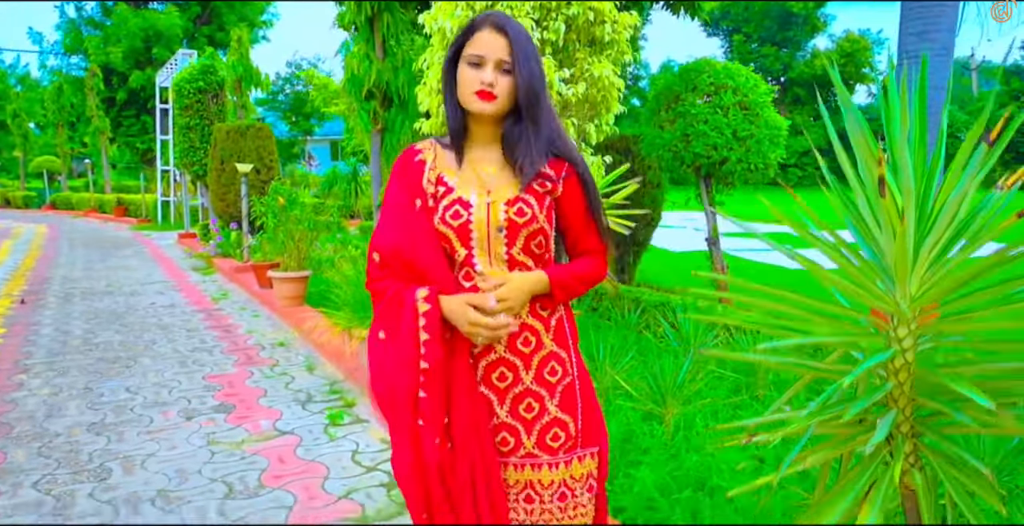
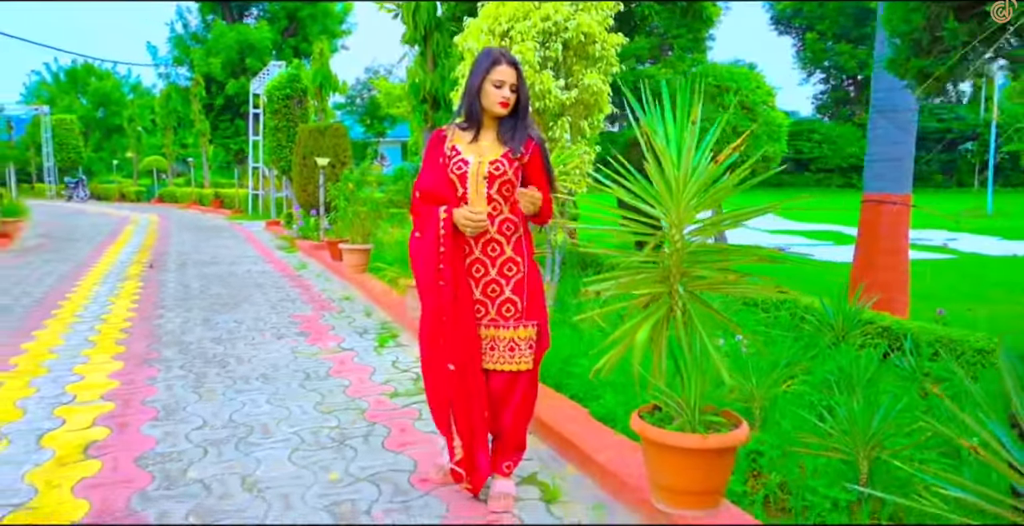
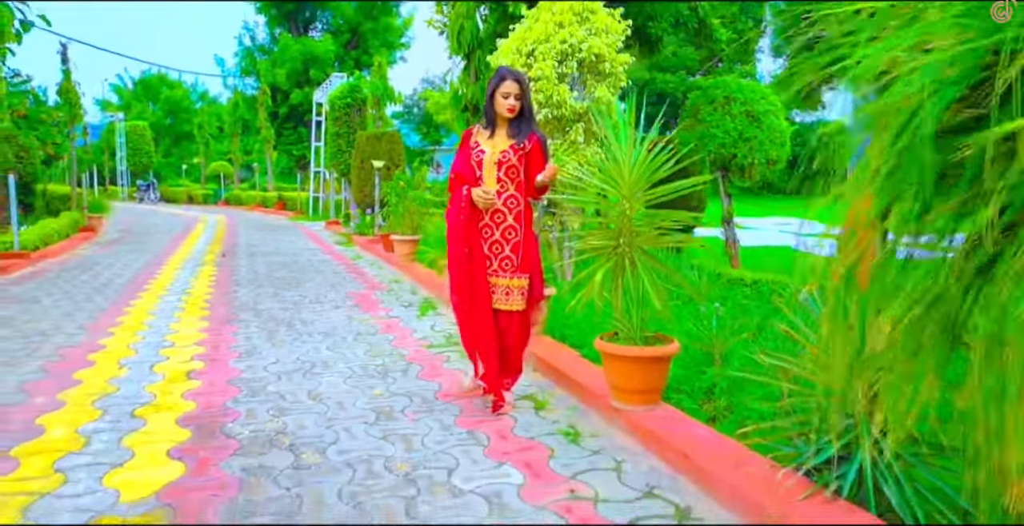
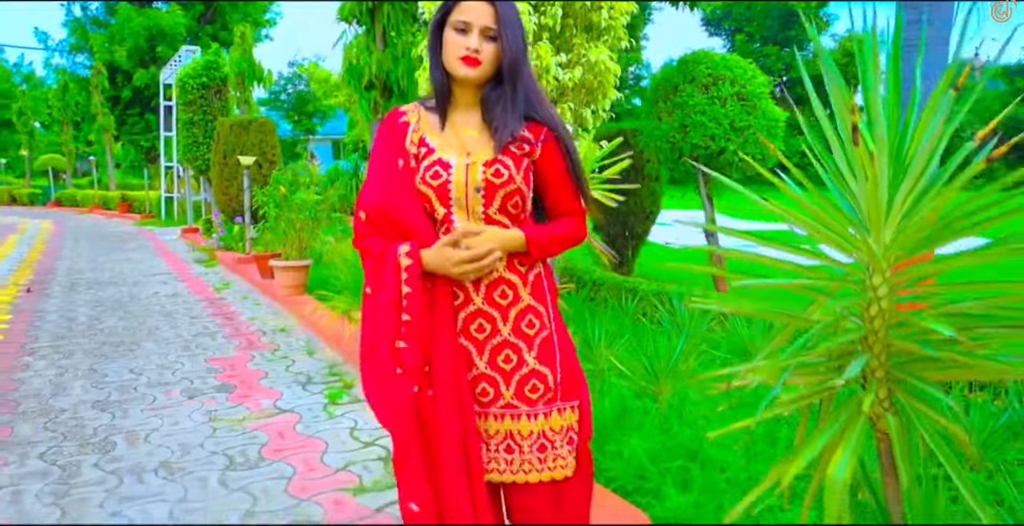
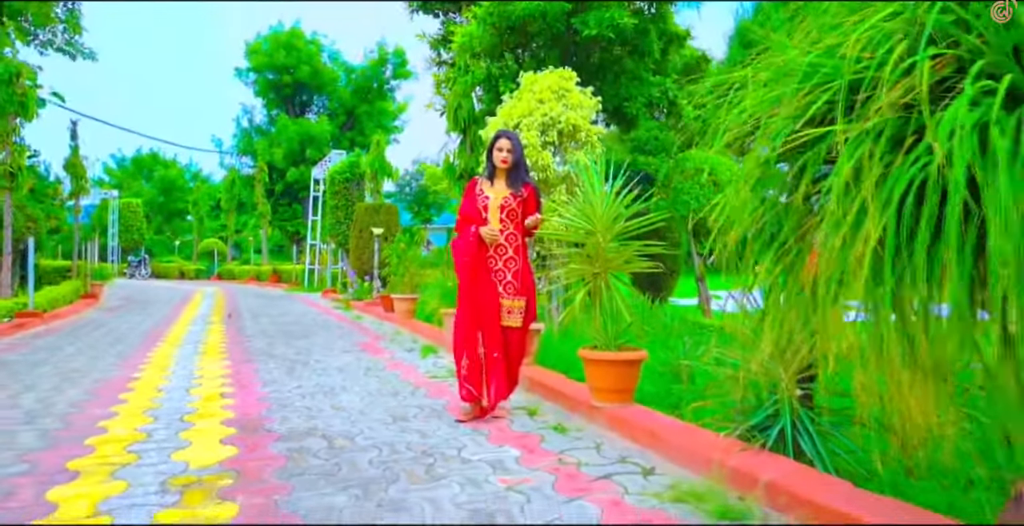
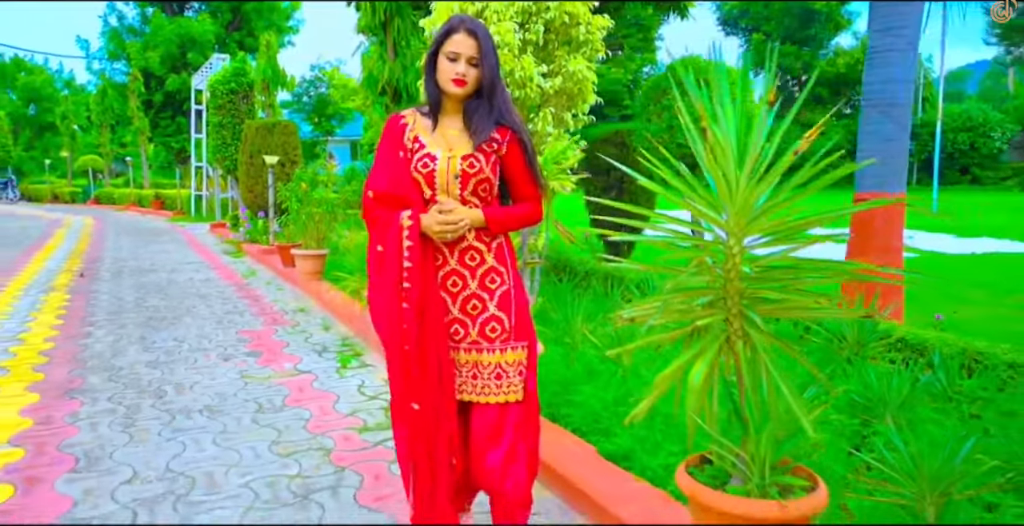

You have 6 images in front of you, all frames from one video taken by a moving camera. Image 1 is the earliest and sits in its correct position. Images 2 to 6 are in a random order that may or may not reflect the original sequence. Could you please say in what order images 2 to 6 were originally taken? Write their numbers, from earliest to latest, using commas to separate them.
4, 6, 2, 3, 5
